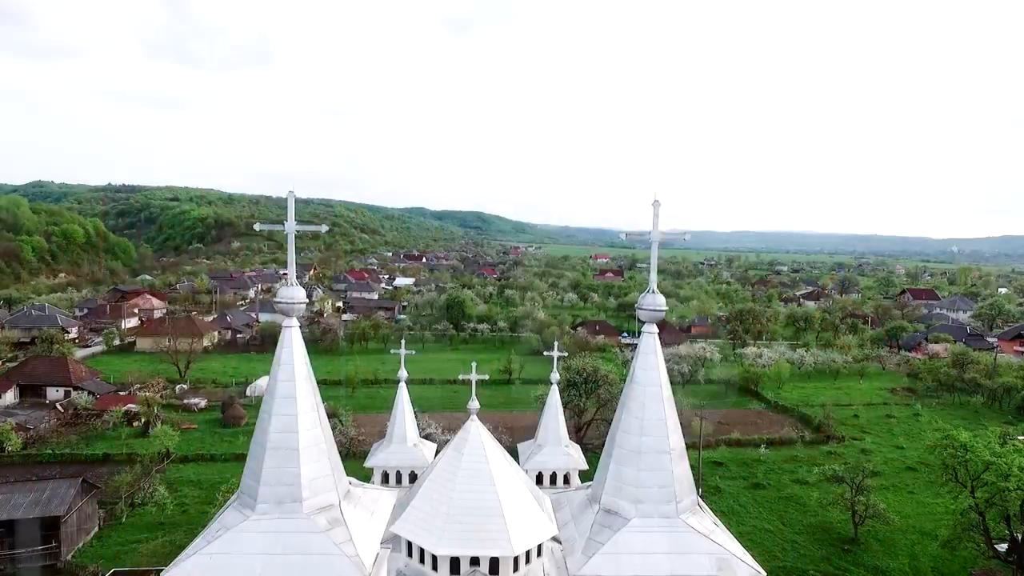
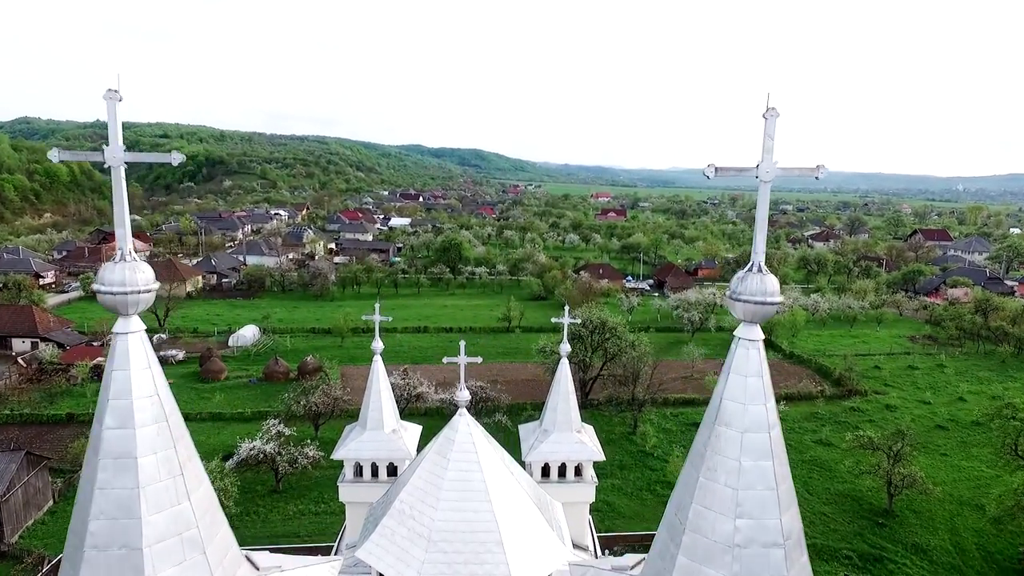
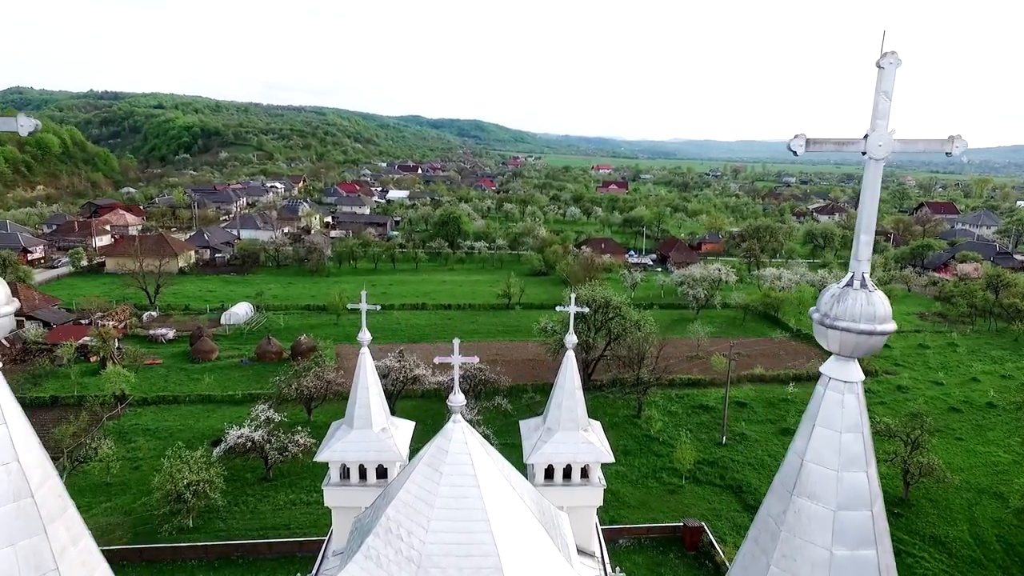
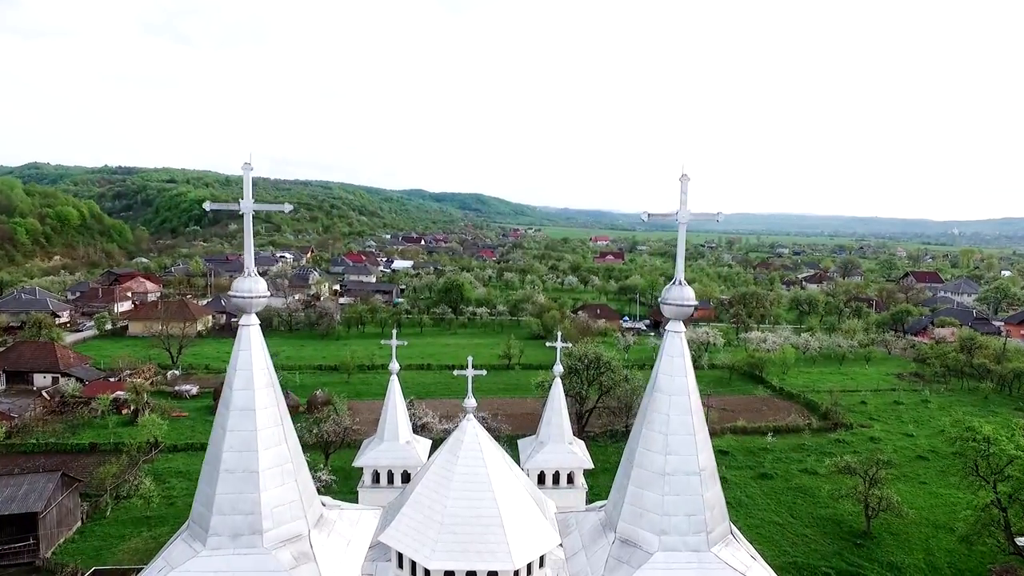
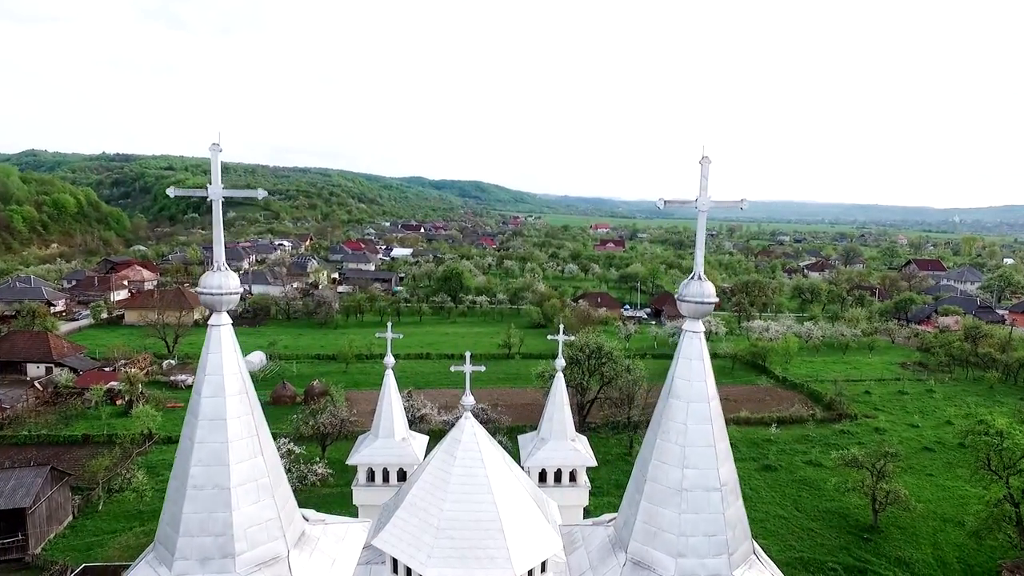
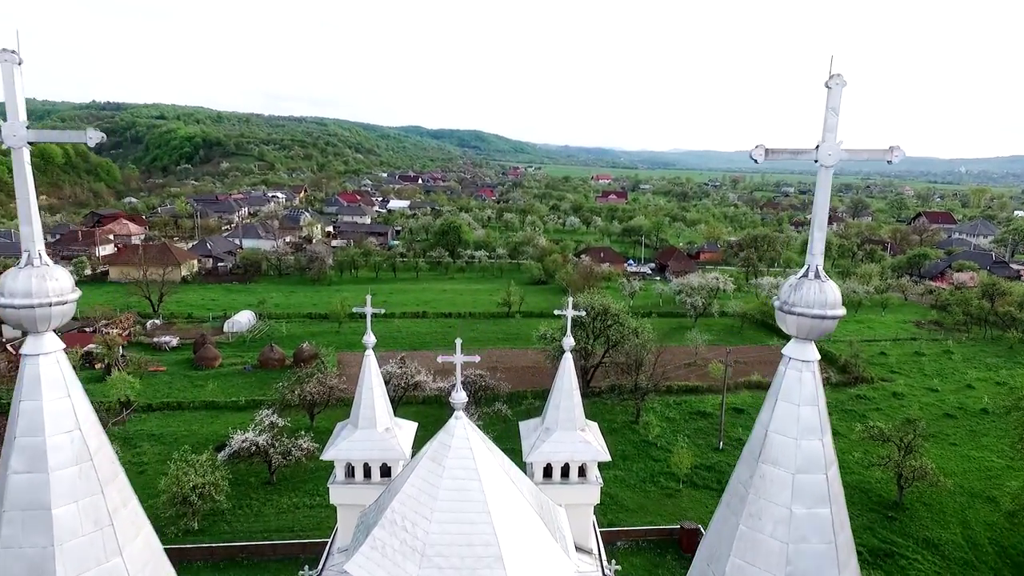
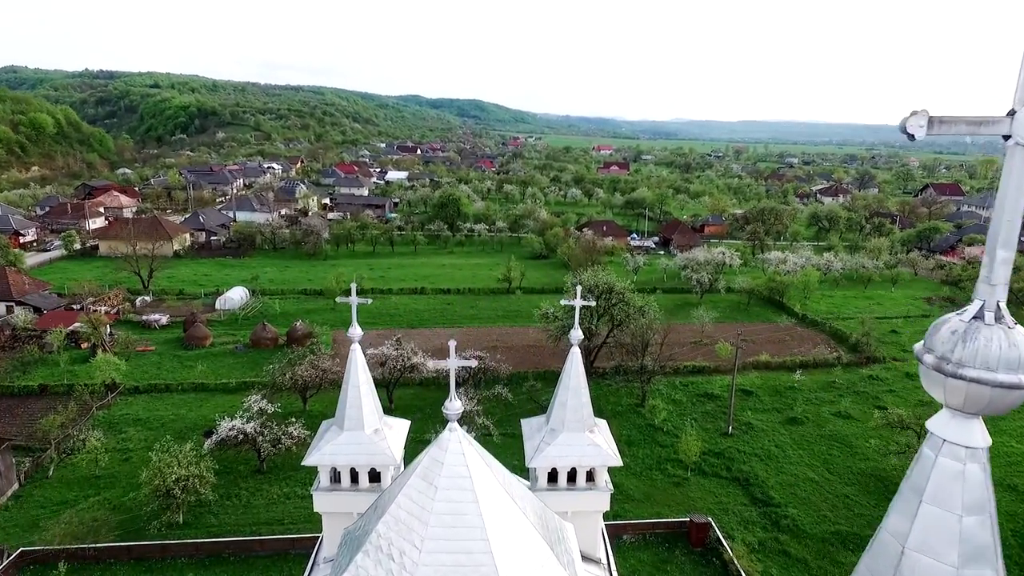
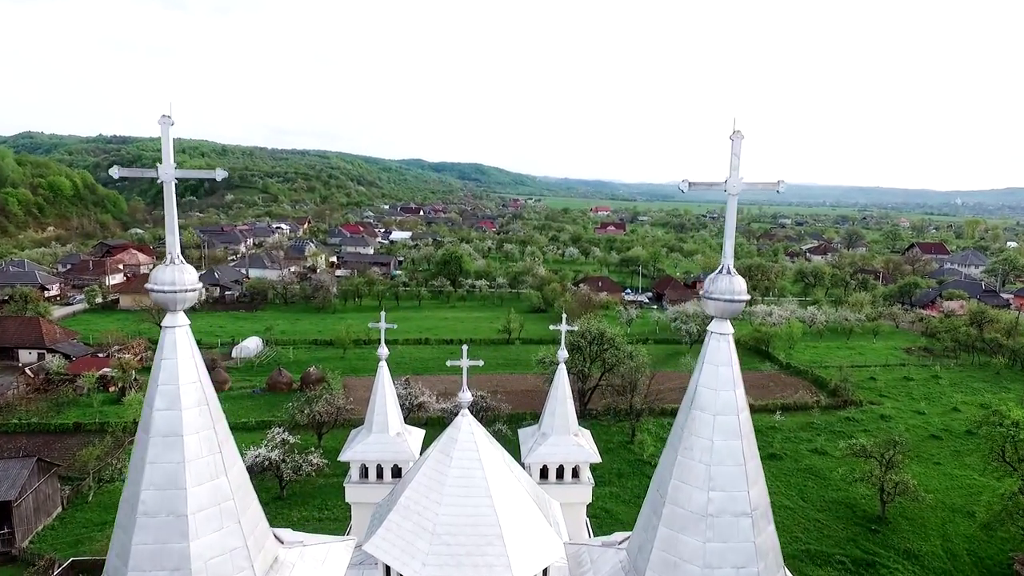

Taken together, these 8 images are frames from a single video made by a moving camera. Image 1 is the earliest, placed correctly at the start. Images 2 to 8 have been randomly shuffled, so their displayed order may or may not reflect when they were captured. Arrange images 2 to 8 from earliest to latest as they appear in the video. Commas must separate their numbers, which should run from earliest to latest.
4, 5, 8, 2, 6, 3, 7
